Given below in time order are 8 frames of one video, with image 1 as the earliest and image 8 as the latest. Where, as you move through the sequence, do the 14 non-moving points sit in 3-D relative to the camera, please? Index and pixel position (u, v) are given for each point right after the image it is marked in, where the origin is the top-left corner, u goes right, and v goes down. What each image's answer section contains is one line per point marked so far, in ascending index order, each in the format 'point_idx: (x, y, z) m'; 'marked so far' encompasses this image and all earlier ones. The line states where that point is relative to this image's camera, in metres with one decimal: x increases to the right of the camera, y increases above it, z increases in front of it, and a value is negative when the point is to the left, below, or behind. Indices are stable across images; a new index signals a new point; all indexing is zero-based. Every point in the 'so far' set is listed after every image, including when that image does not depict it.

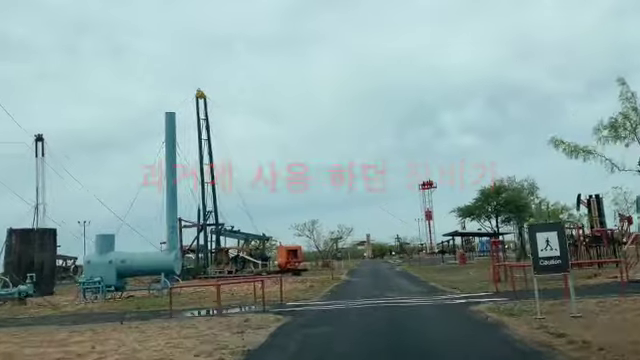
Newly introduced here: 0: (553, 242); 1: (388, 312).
0: (+5.7, -1.5, +13.0) m
1: (+2.3, -4.3, +17.7) m
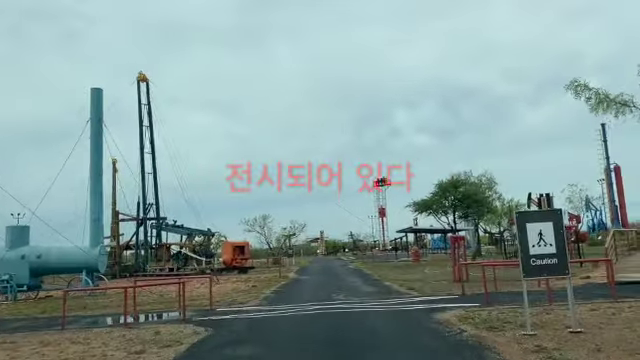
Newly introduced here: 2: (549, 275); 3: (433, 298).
0: (+4.3, -1.1, +10.1) m
1: (+0.5, -3.8, +14.5) m
2: (+4.3, -1.8, +10.0) m
3: (+3.7, -3.8, +17.5) m
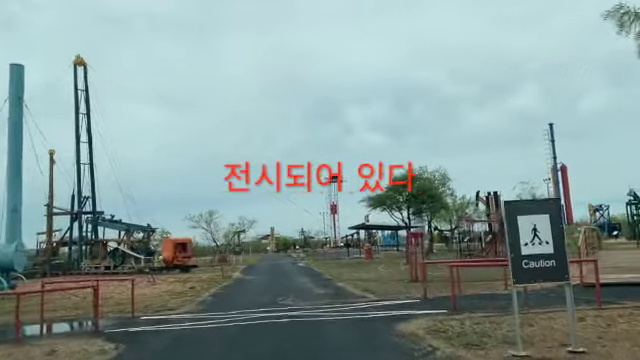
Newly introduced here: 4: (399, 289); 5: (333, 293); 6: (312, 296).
0: (+3.4, -0.8, +8.1) m
1: (-0.8, -3.4, +12.1) m
2: (+3.4, -1.5, +8.0) m
3: (+2.0, -3.5, +15.4) m
4: (+2.9, -3.9, +19.1) m
5: (+0.5, -4.1, +19.4) m
6: (-0.3, -4.1, +18.6) m
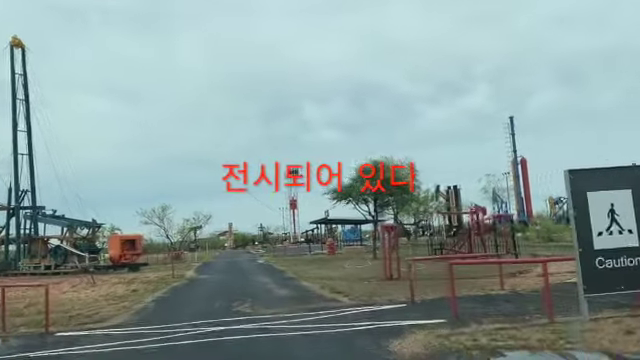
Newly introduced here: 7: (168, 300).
0: (+3.1, -0.3, +5.4) m
1: (-1.4, -2.9, +9.2) m
2: (+3.1, -1.1, +5.4) m
3: (+1.2, -3.0, +12.7) m
4: (+1.8, -3.4, +16.4) m
5: (-0.6, -3.6, +16.6) m
6: (-1.3, -3.6, +15.7) m
7: (-5.2, -4.1, +18.5) m
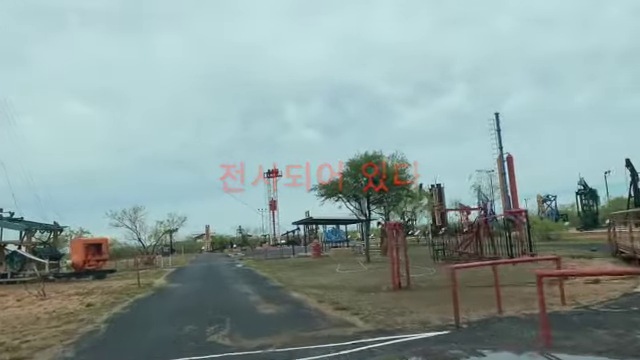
0: (+3.5, +0.1, +1.9) m
1: (-1.1, -2.6, +5.5) m
2: (+3.5, -0.6, +1.9) m
3: (+1.4, -2.6, +9.0) m
4: (+1.8, -3.0, +12.8) m
5: (-0.6, -3.2, +12.9) m
6: (-1.3, -3.2, +12.0) m
7: (-5.3, -3.8, +14.6) m
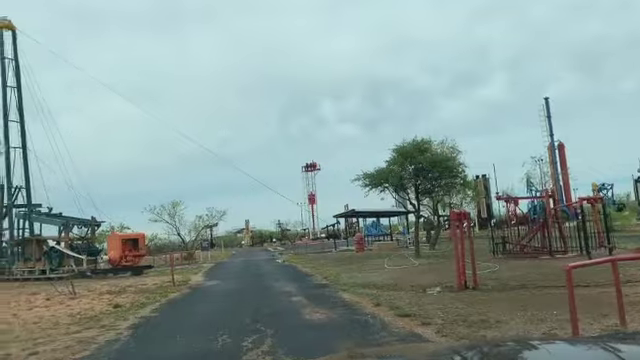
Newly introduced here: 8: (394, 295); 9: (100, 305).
0: (+3.9, +0.4, -0.6) m
1: (-0.5, -2.2, +3.3) m
2: (+3.9, -0.3, -0.6) m
3: (+2.3, -2.2, +6.7) m
4: (+2.9, -2.6, +10.5) m
5: (+0.5, -2.8, +10.7) m
6: (-0.2, -2.8, +9.8) m
7: (-4.0, -3.4, +12.7) m
8: (+2.0, -3.1, +14.3) m
9: (-7.5, -4.2, +18.4) m
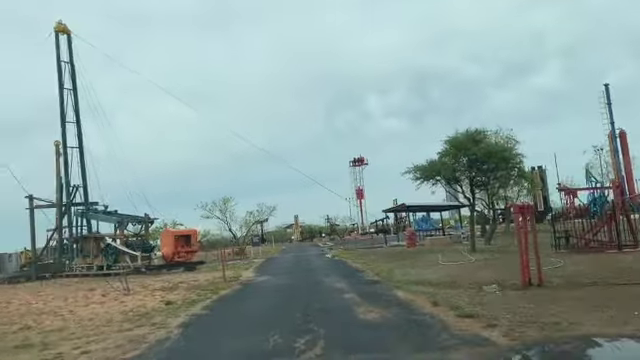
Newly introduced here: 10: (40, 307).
0: (+3.8, +0.5, -1.5) m
1: (-0.1, -2.2, +2.8) m
2: (+3.9, -0.2, -1.5) m
3: (+2.9, -2.1, +5.9) m
4: (+4.0, -2.4, +9.6) m
5: (+1.6, -2.7, +10.0) m
6: (+0.8, -2.7, +9.3) m
7: (-2.7, -3.3, +12.5) m
8: (+3.3, -2.8, +13.5) m
9: (-5.7, -4.1, +18.4) m
10: (-9.7, -4.4, +18.6) m
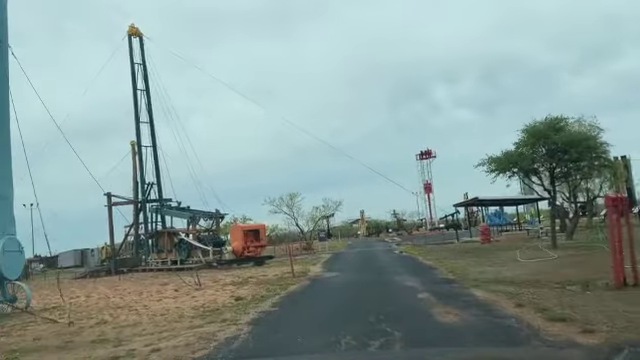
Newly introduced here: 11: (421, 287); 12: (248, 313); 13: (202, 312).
0: (+3.7, +0.6, -2.6) m
1: (+0.3, -2.1, +2.2) m
2: (+3.7, -0.1, -2.6) m
3: (+3.7, -1.9, +4.9) m
4: (+5.2, -2.2, +8.5) m
5: (+2.9, -2.5, +9.2) m
6: (+2.0, -2.5, +8.5) m
7: (-1.1, -3.2, +12.2) m
8: (+5.1, -2.6, +12.5) m
9: (-3.3, -4.0, +18.4) m
10: (-7.3, -4.3, +19.1) m
11: (+3.0, -3.1, +15.5) m
12: (-1.9, -3.4, +13.8) m
13: (-3.3, -3.7, +14.9) m
